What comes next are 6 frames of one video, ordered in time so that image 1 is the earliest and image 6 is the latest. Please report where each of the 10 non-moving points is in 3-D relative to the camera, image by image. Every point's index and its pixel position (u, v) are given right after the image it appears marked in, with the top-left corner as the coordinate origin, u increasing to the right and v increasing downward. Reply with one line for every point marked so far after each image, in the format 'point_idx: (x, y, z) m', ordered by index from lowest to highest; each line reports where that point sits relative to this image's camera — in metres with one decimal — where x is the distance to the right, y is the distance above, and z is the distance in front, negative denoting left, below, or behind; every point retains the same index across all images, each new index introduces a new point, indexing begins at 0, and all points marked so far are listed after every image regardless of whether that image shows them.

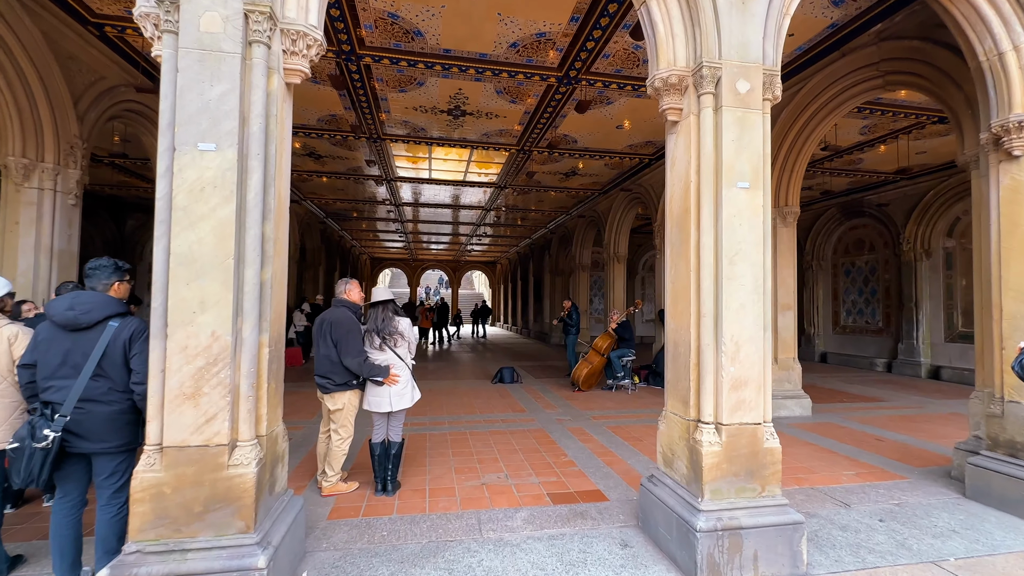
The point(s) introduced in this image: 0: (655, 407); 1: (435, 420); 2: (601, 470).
0: (+2.1, -1.8, +6.7) m
1: (-1.0, -1.7, +5.8) m
2: (+0.8, -1.6, +4.0) m
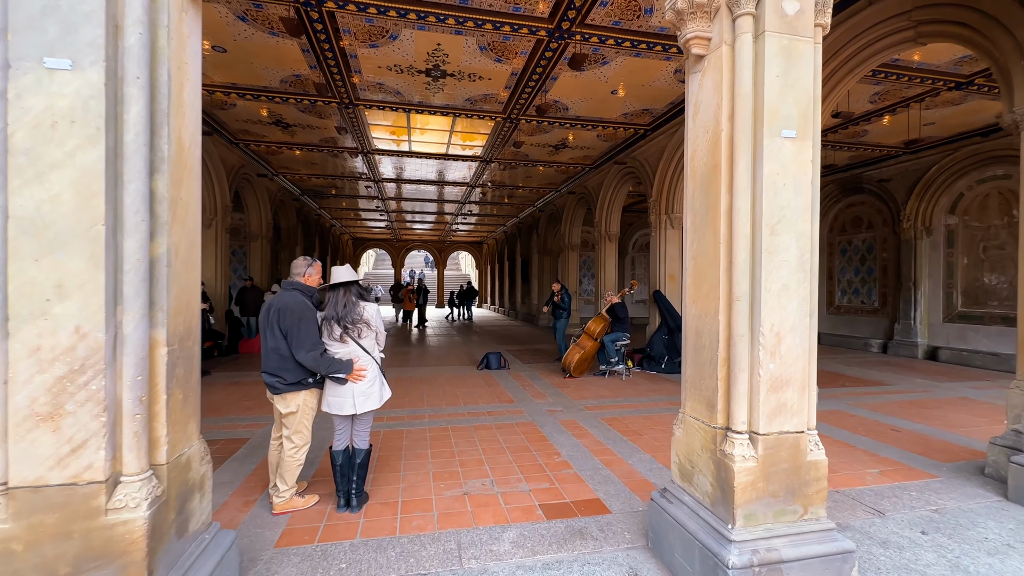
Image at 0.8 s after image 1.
0: (+1.9, -1.5, +6.2) m
1: (-1.1, -1.5, +5.2) m
2: (+0.7, -1.5, +3.6) m
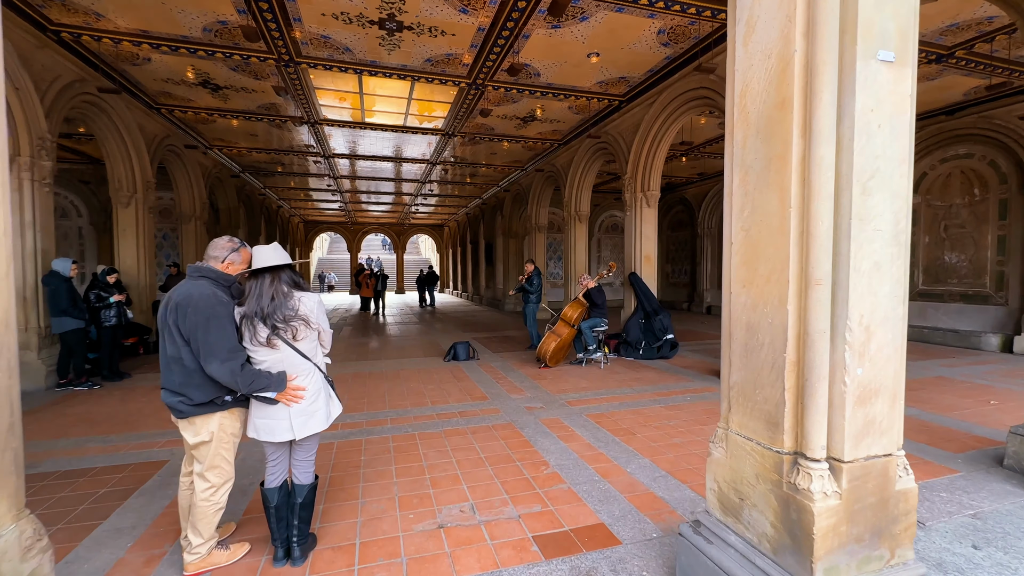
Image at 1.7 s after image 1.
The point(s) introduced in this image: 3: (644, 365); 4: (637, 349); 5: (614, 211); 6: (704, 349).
0: (+1.6, -1.3, +5.8) m
1: (-1.4, -1.3, +4.5) m
2: (+0.6, -1.4, +3.0) m
3: (+2.1, -1.2, +7.0) m
4: (+2.1, -1.0, +7.5) m
5: (+3.8, +2.9, +16.9) m
6: (+3.5, -1.1, +8.3) m
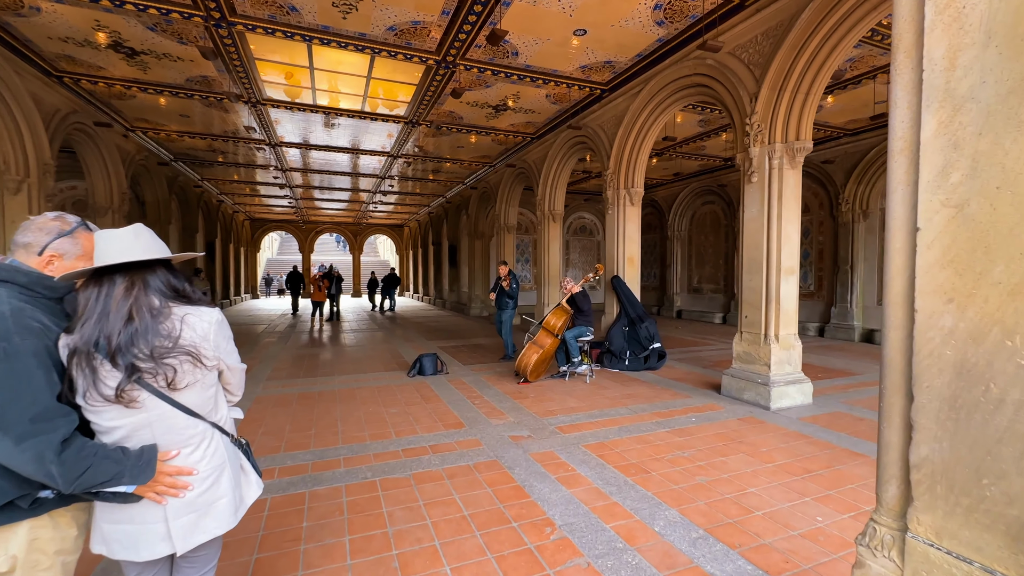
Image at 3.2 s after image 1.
0: (+1.3, -1.3, +5.1) m
1: (-1.5, -1.4, +3.6) m
2: (+0.6, -1.4, +2.3) m
3: (+1.7, -1.3, +6.3) m
4: (+1.7, -1.1, +6.9) m
5: (+2.6, +2.8, +16.4) m
6: (+3.1, -1.2, +7.8) m
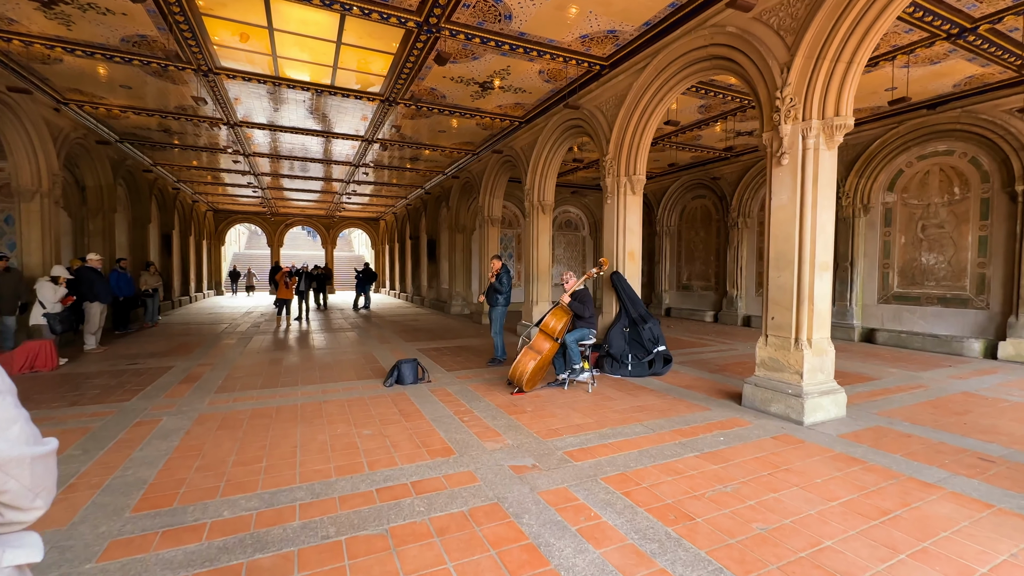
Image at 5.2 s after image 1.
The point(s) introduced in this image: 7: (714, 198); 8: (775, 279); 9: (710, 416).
0: (+1.3, -1.3, +4.4) m
1: (-1.5, -1.4, +2.8) m
2: (+0.7, -1.4, +1.6) m
3: (+1.6, -1.2, +5.7) m
4: (+1.6, -1.1, +6.2) m
5: (+2.0, +2.9, +15.7) m
6: (+2.9, -1.2, +7.2) m
7: (+5.9, +2.6, +12.9) m
8: (+2.8, +0.1, +4.7) m
9: (+2.0, -1.3, +4.5) m
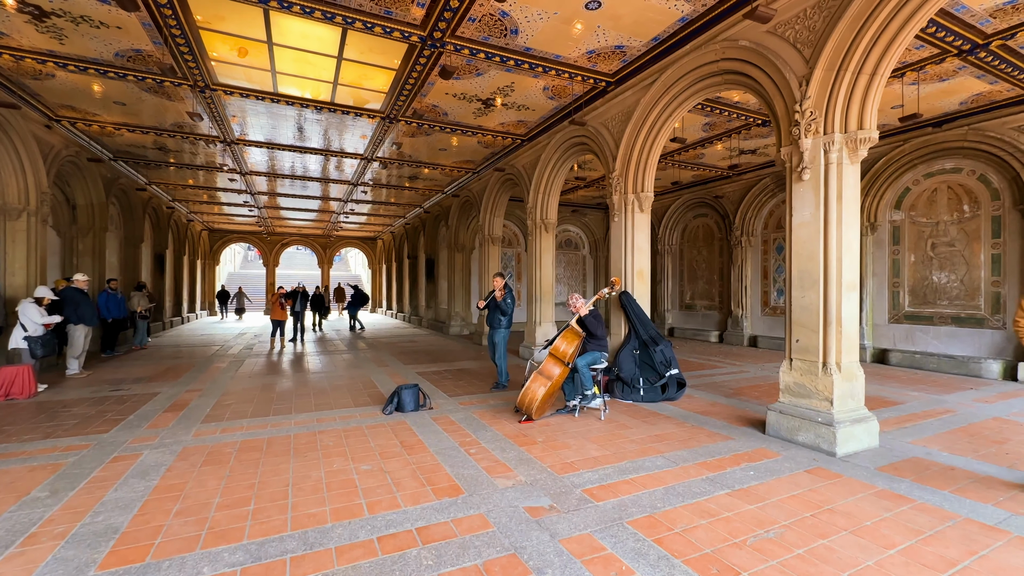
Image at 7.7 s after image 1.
0: (+1.4, -1.5, +4.1) m
1: (-1.4, -1.5, +2.4) m
2: (+0.8, -1.5, +1.2) m
3: (+1.7, -1.5, +5.4) m
4: (+1.7, -1.3, +5.9) m
5: (+2.0, +2.2, +15.6) m
6: (+3.0, -1.5, +6.9) m
7: (+5.9, +2.0, +12.8) m
8: (+2.8, -0.1, +4.4) m
9: (+2.1, -1.5, +4.2) m
